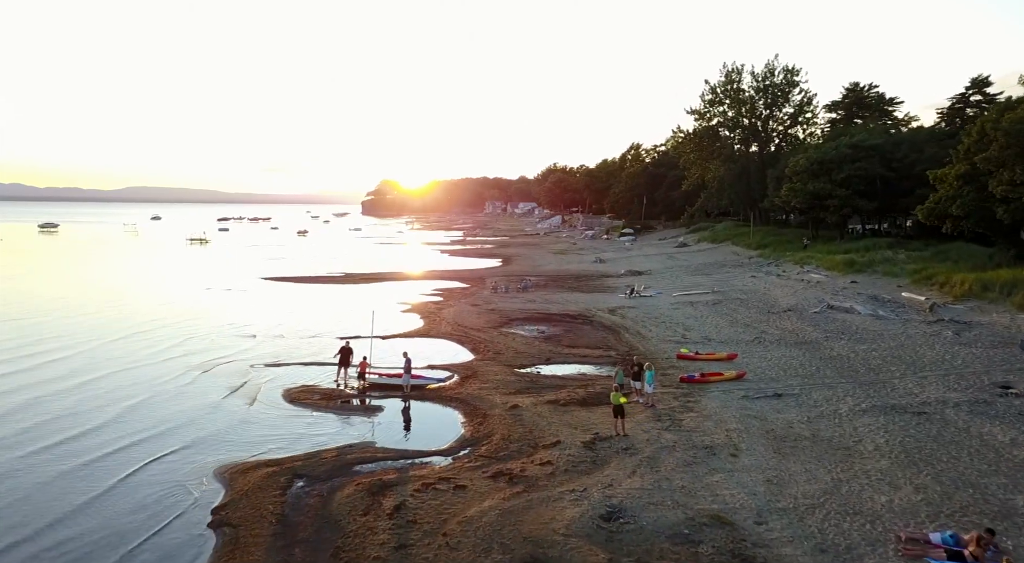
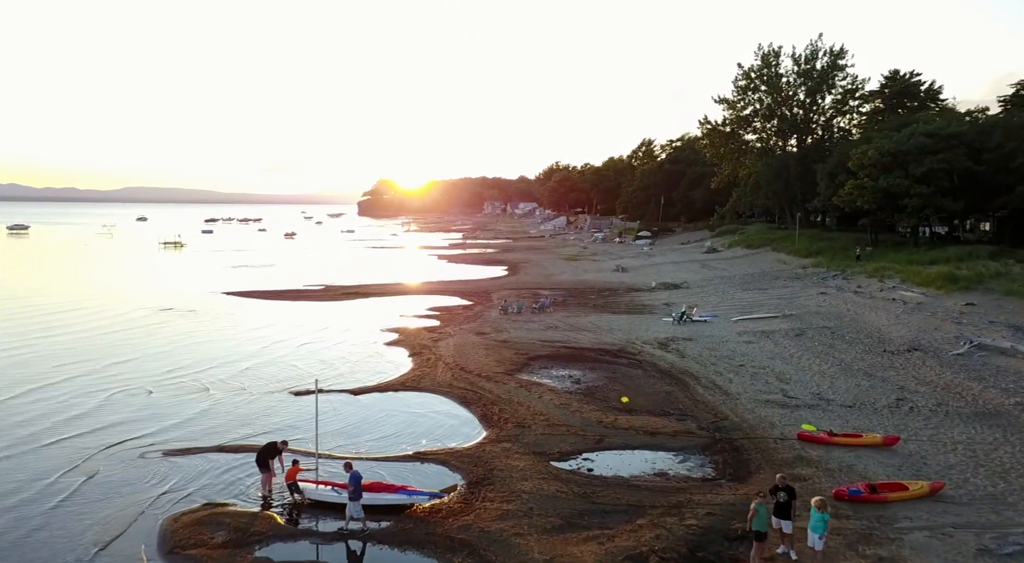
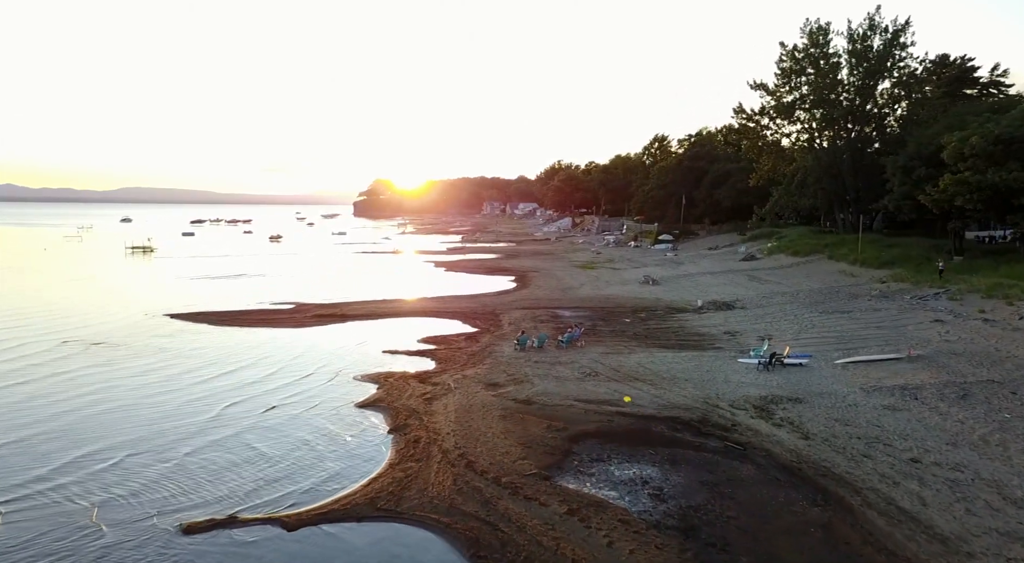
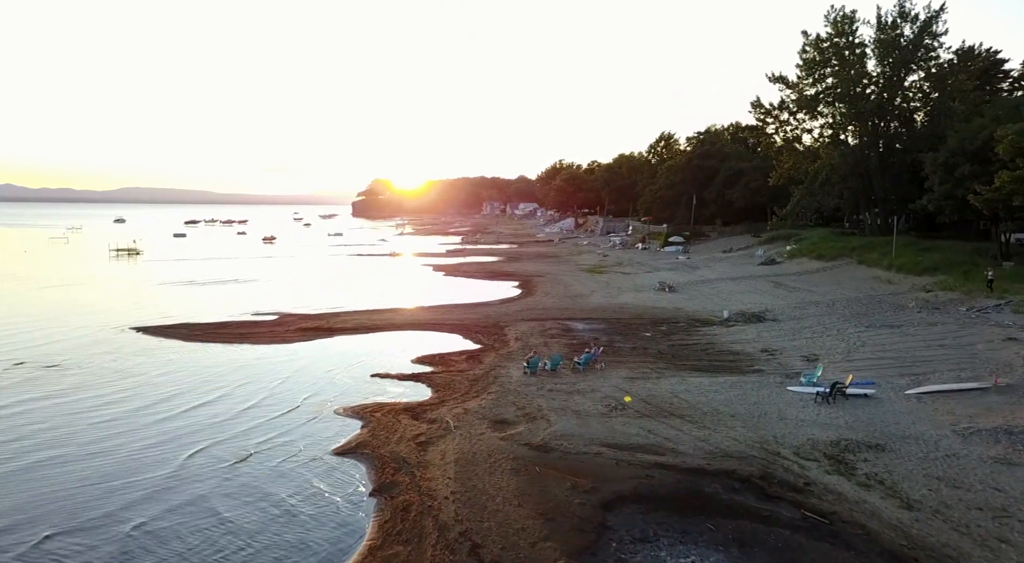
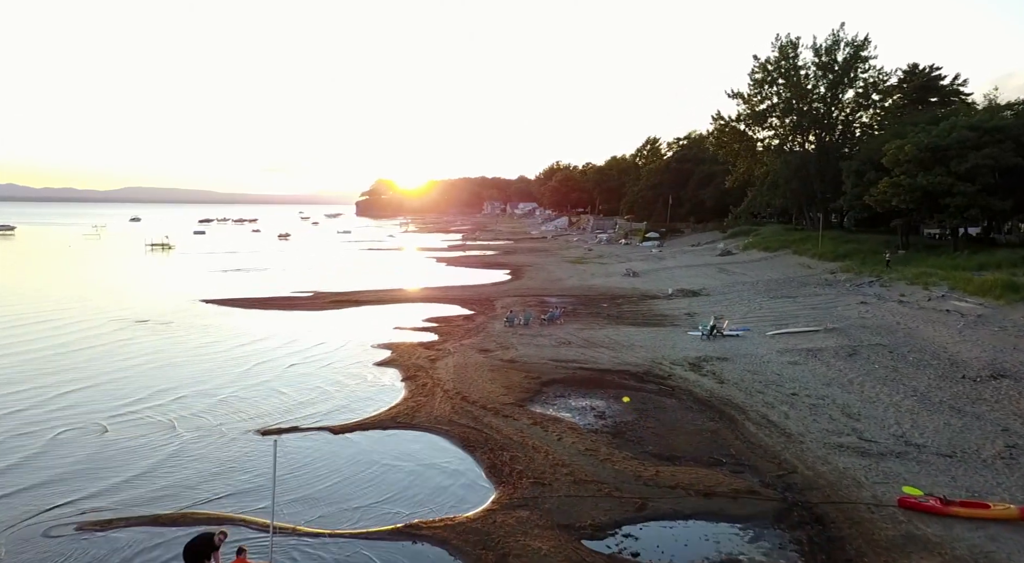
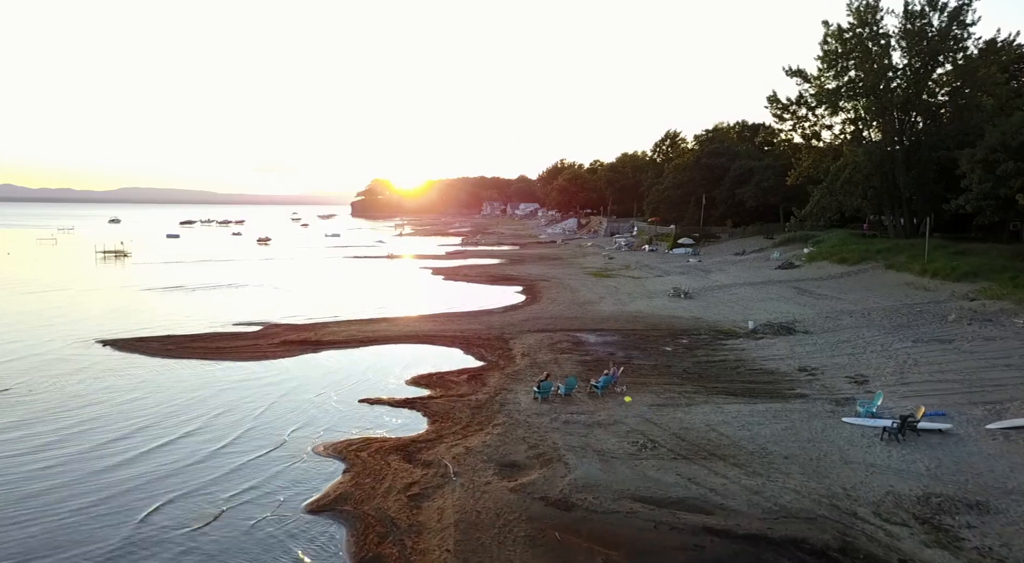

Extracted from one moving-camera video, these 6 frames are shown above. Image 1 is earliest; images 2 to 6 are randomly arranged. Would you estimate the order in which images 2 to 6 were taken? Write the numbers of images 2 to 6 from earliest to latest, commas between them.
2, 5, 3, 4, 6
